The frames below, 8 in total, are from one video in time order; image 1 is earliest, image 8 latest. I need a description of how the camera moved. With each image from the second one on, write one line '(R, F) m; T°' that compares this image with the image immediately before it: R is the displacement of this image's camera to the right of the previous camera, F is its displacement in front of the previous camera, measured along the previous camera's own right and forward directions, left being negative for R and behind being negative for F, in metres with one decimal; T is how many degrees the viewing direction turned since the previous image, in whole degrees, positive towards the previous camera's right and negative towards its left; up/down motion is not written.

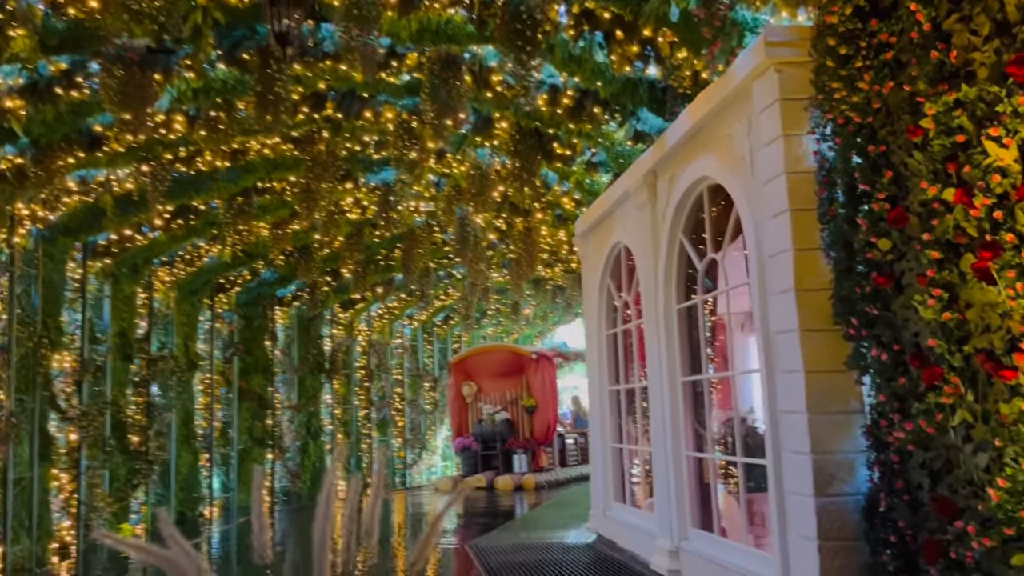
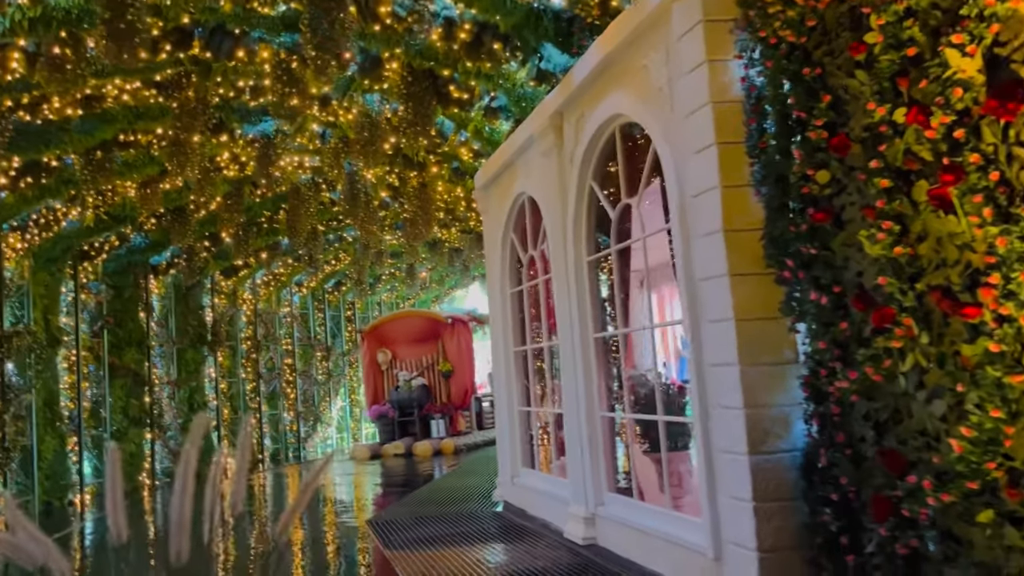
(0.0, +0.4) m; +7°
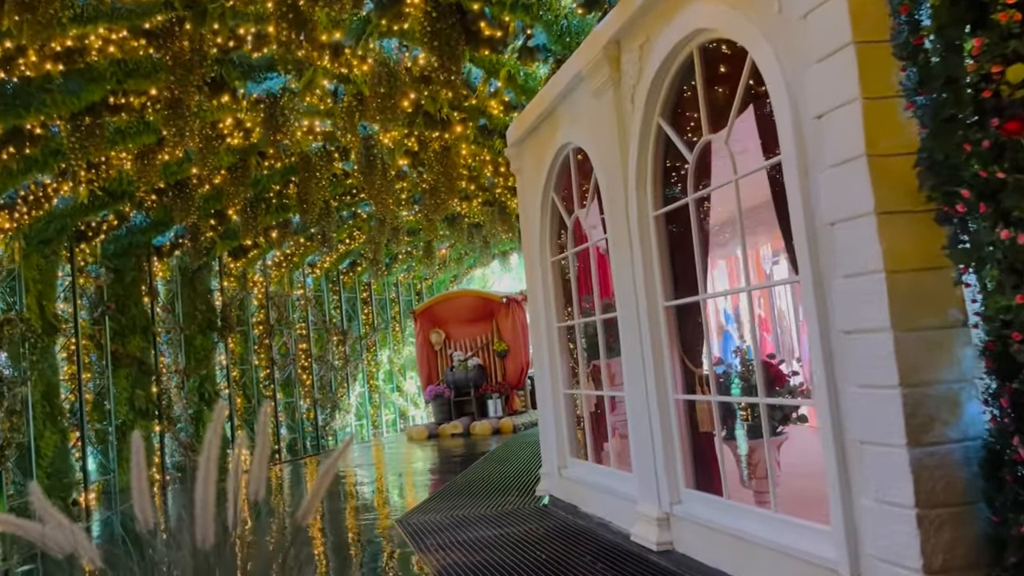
(-0.2, +0.7) m; -1°
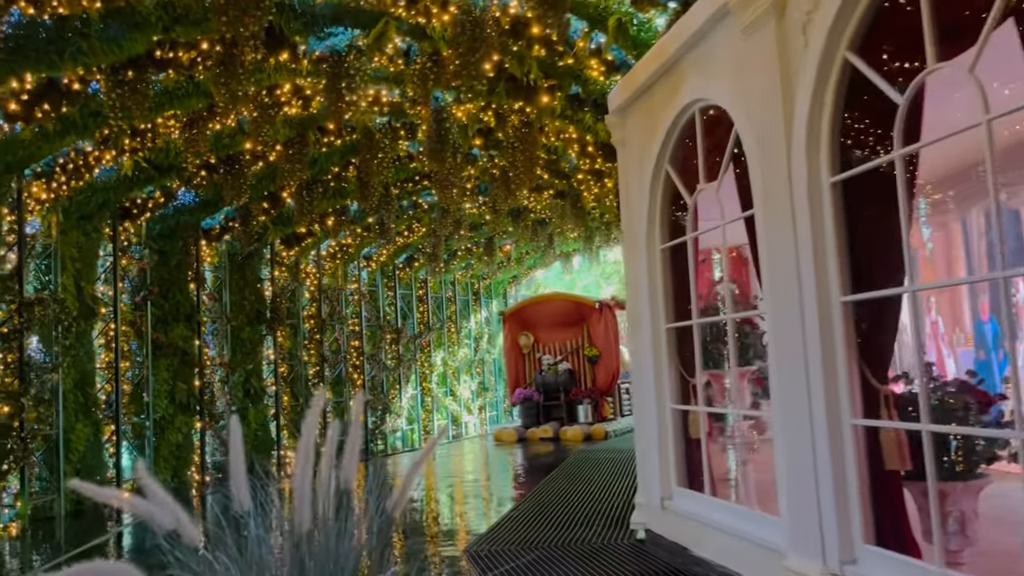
(-0.3, +0.8) m; -3°
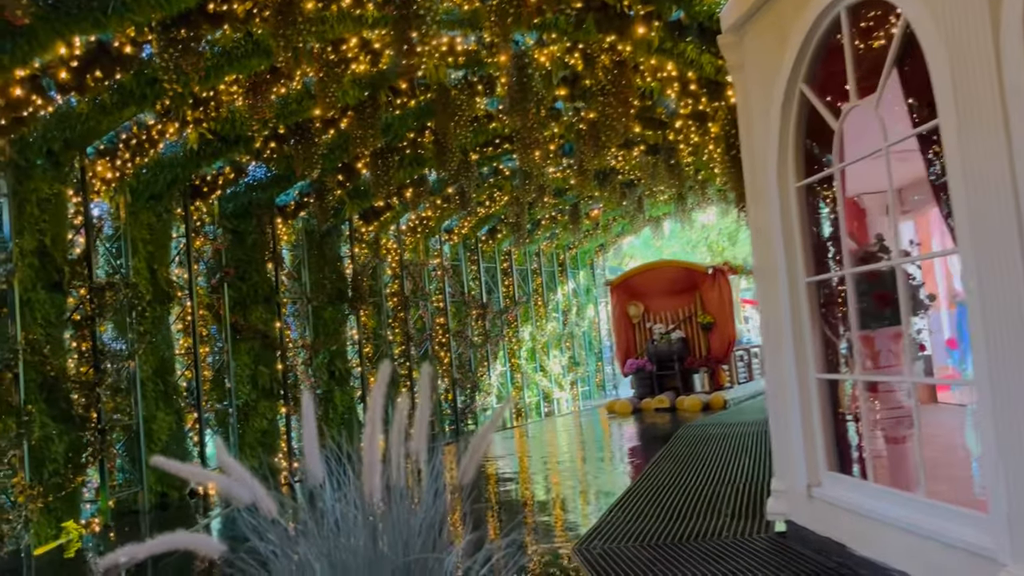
(-0.1, +0.6) m; -6°
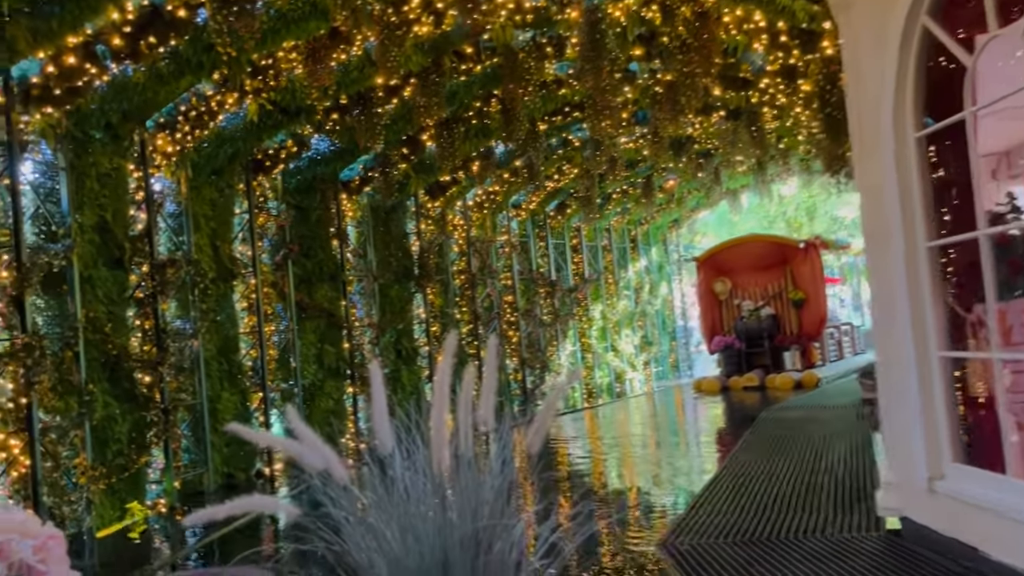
(0.0, +0.3) m; -5°
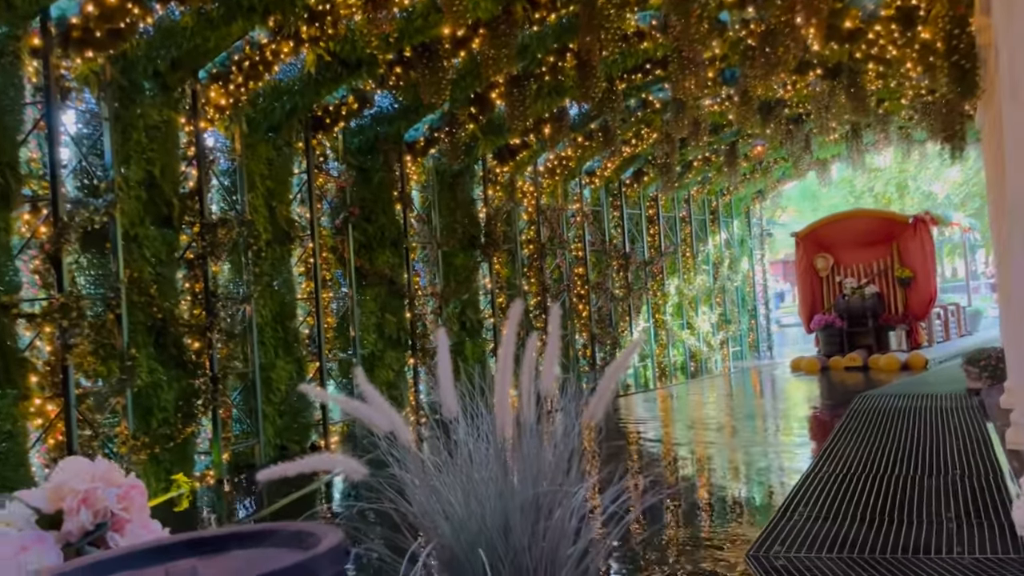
(0.0, +0.5) m; -5°
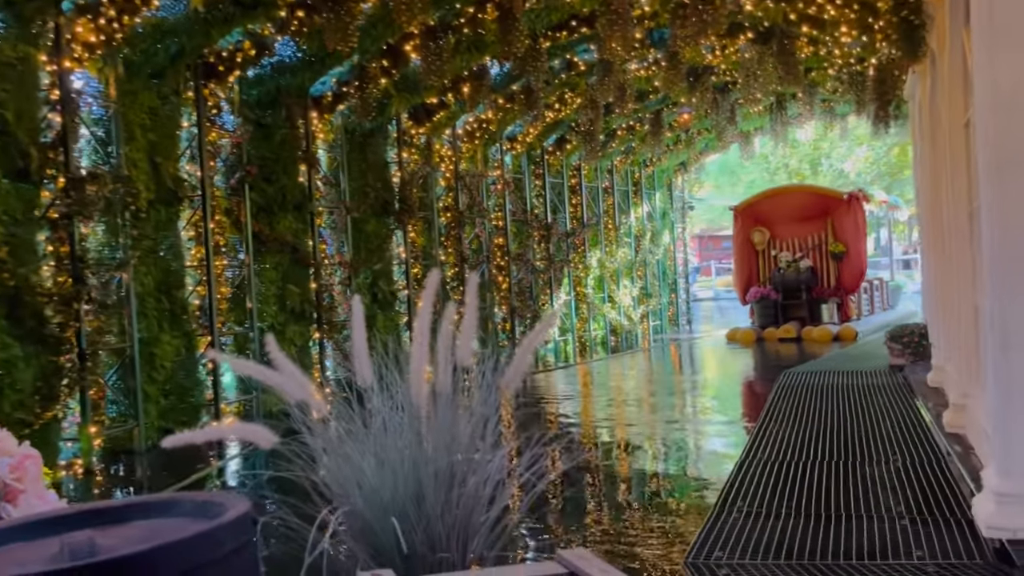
(0.0, +0.5) m; +5°
